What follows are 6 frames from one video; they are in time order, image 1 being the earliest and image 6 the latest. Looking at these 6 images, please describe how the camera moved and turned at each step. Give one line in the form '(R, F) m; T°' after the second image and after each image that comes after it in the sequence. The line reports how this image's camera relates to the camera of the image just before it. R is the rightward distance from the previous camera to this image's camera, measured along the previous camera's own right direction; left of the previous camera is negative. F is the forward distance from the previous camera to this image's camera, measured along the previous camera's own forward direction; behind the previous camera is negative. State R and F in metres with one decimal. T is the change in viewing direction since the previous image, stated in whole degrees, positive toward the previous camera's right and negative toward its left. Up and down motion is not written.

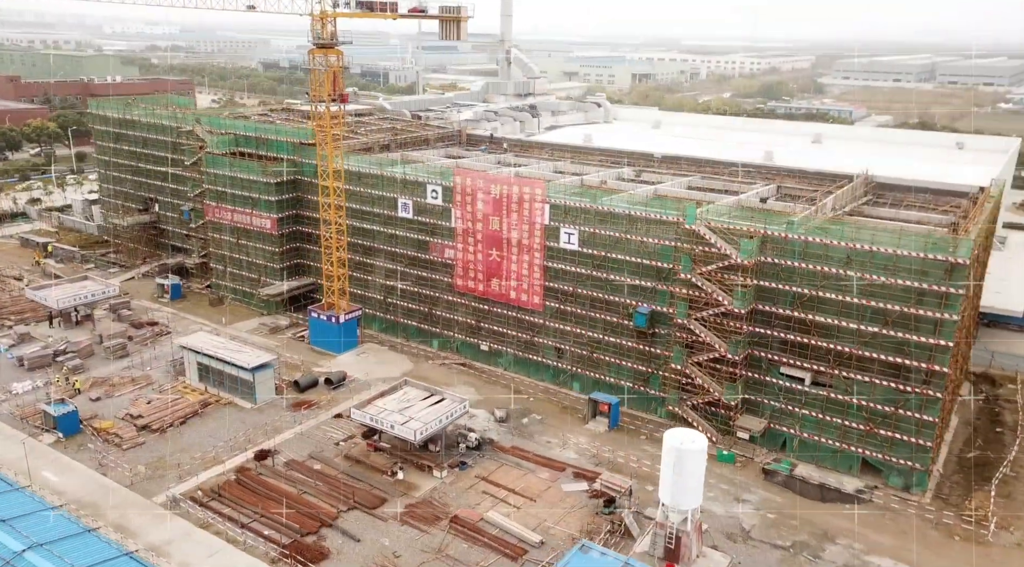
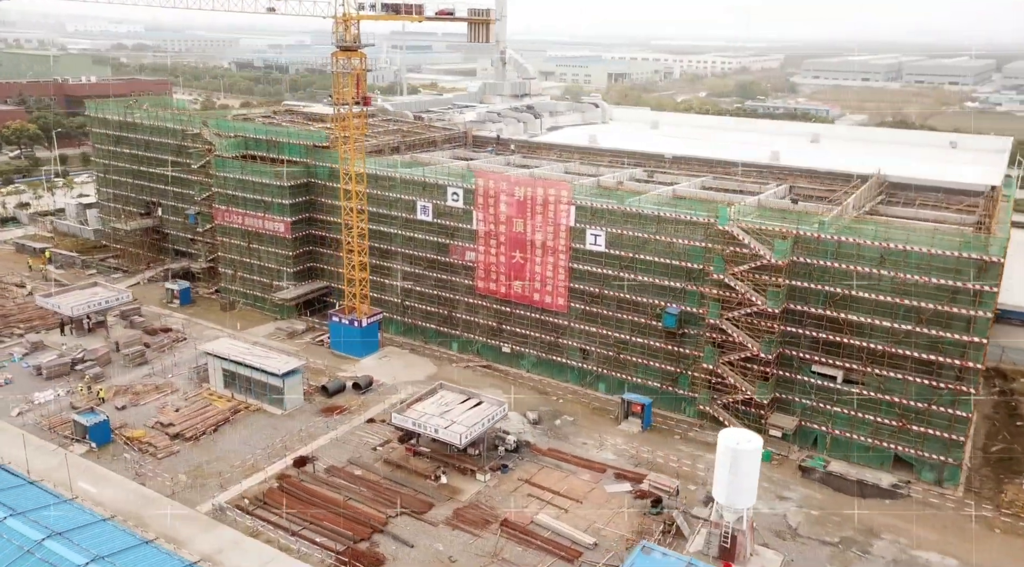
(-3.5, 0.0) m; +2°
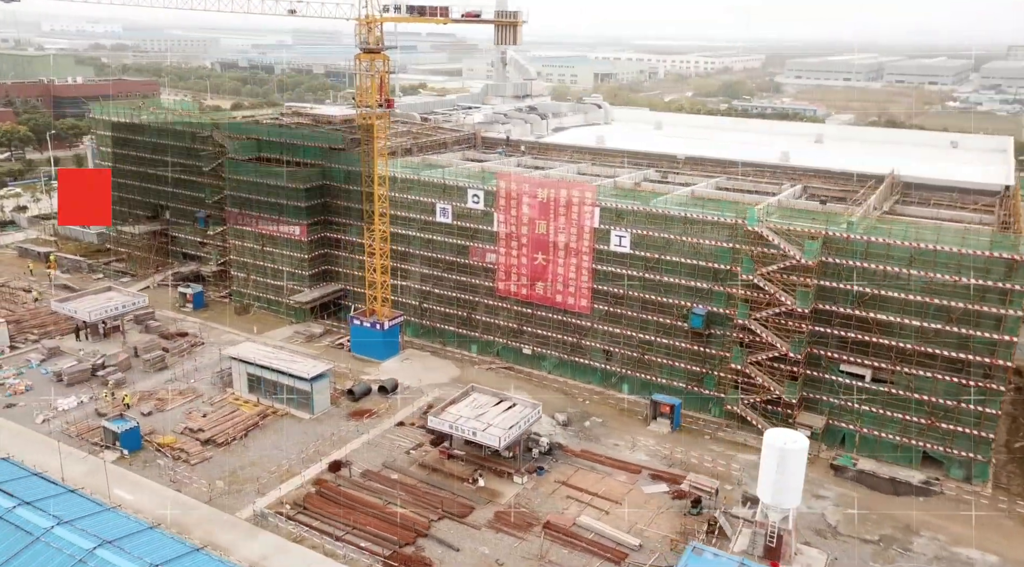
(-2.7, 0.0) m; +1°
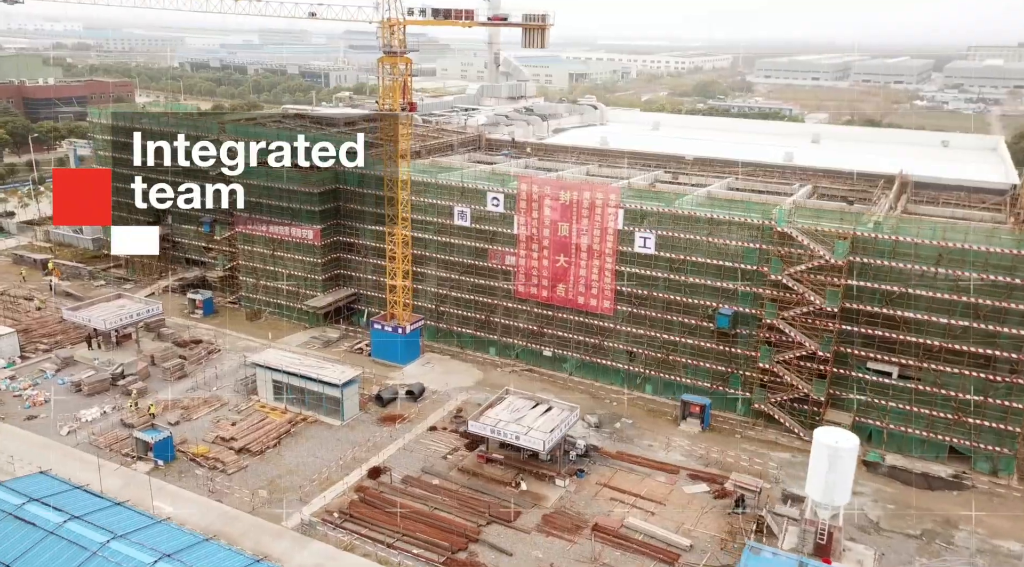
(-3.5, +0.1) m; +2°
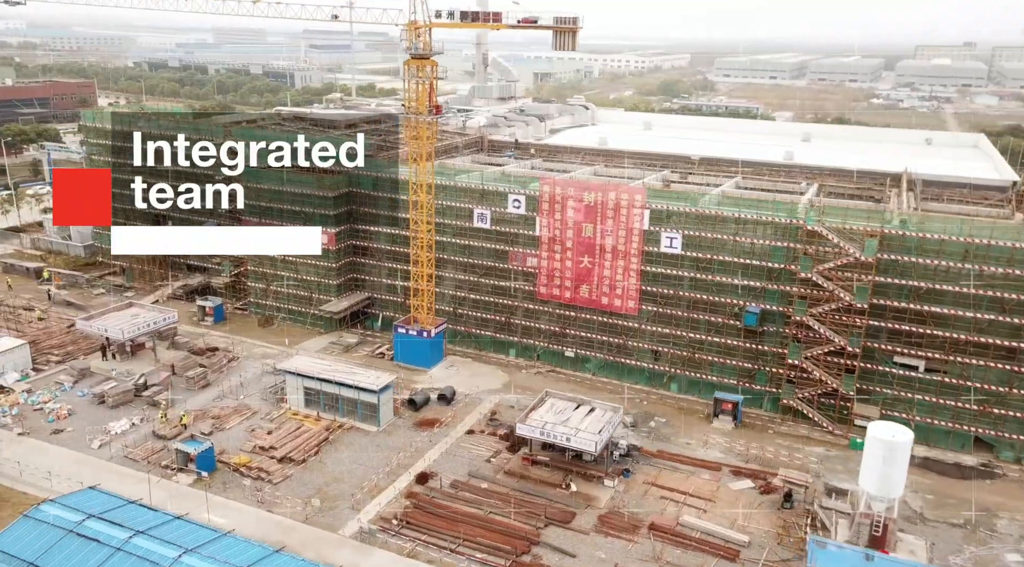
(-4.4, +0.1) m; +3°
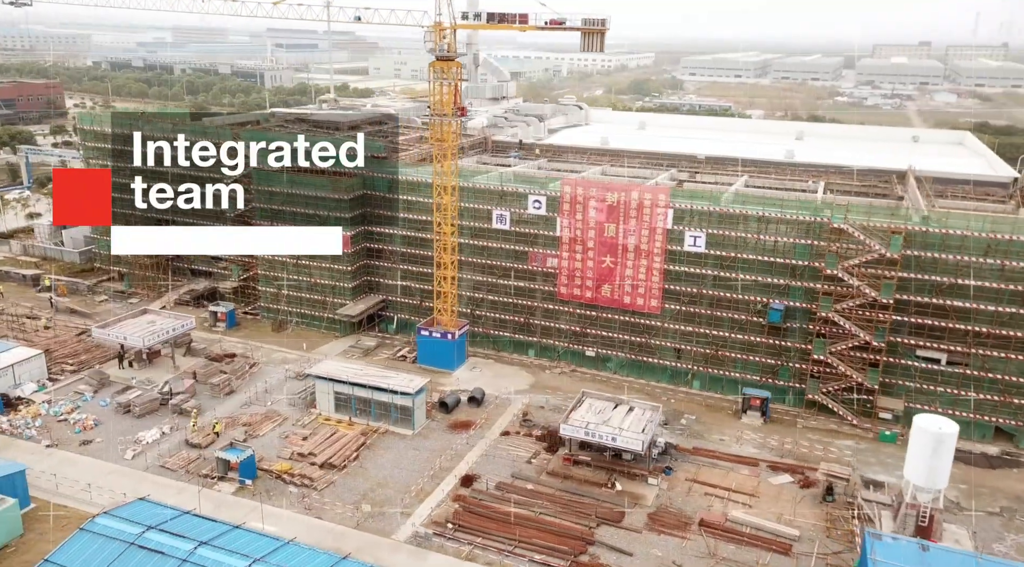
(-3.9, +0.1) m; +3°
